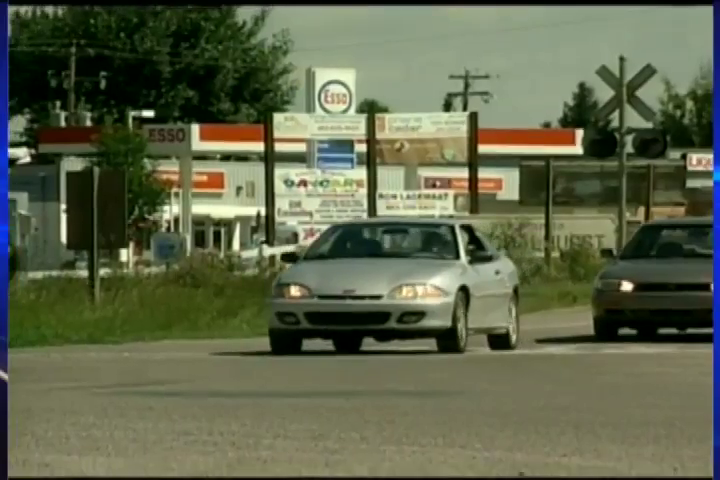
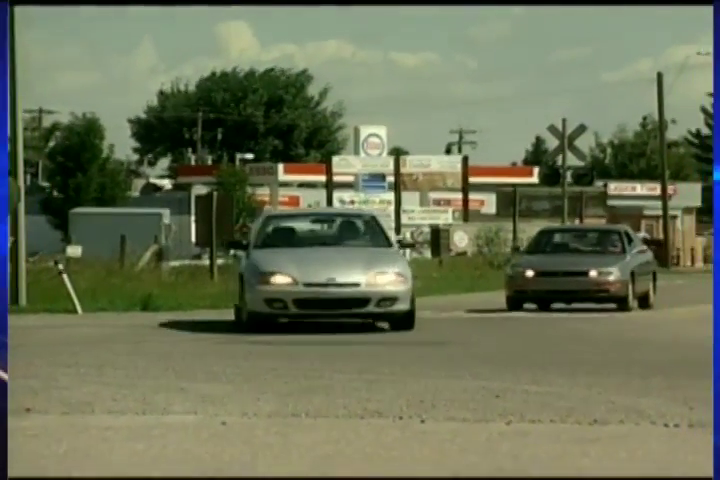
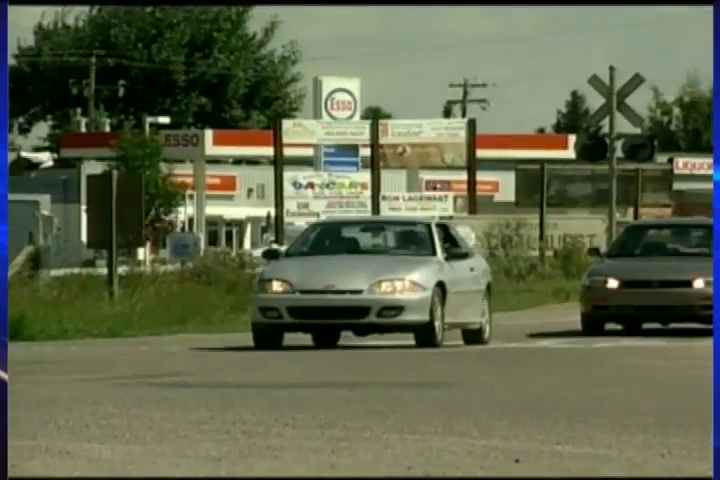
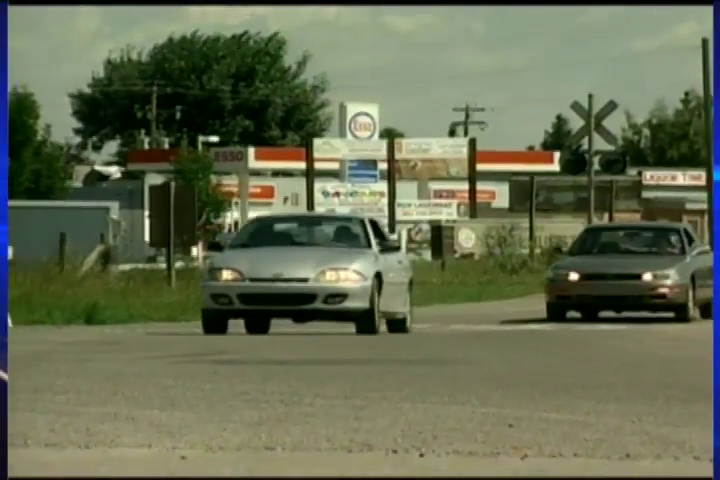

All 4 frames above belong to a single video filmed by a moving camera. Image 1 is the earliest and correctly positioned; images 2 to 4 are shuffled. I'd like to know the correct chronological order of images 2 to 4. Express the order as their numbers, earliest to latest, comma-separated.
3, 4, 2
